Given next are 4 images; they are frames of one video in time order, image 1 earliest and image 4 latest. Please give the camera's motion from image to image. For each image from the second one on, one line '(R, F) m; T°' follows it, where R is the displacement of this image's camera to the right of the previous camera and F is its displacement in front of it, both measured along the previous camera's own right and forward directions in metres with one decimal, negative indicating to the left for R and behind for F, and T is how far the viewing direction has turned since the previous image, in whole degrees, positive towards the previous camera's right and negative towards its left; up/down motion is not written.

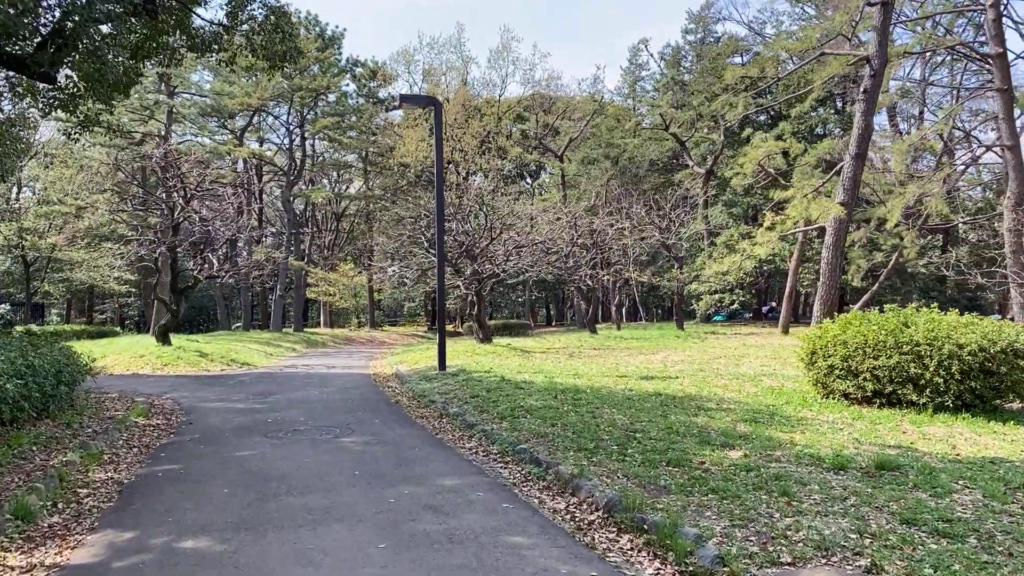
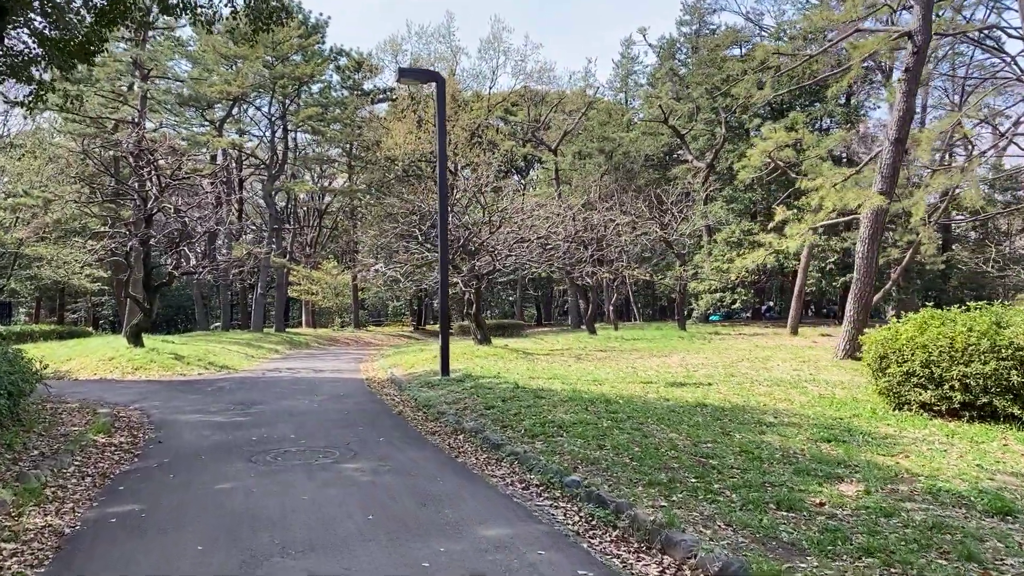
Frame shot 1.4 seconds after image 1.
(-0.3, +1.0) m; +1°
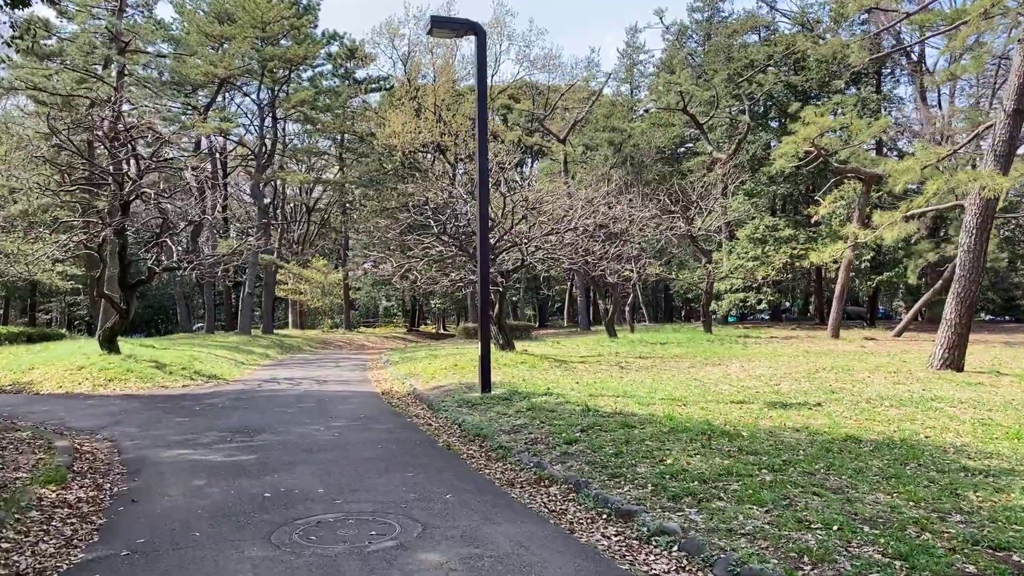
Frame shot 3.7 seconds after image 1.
(-0.7, +1.6) m; +1°
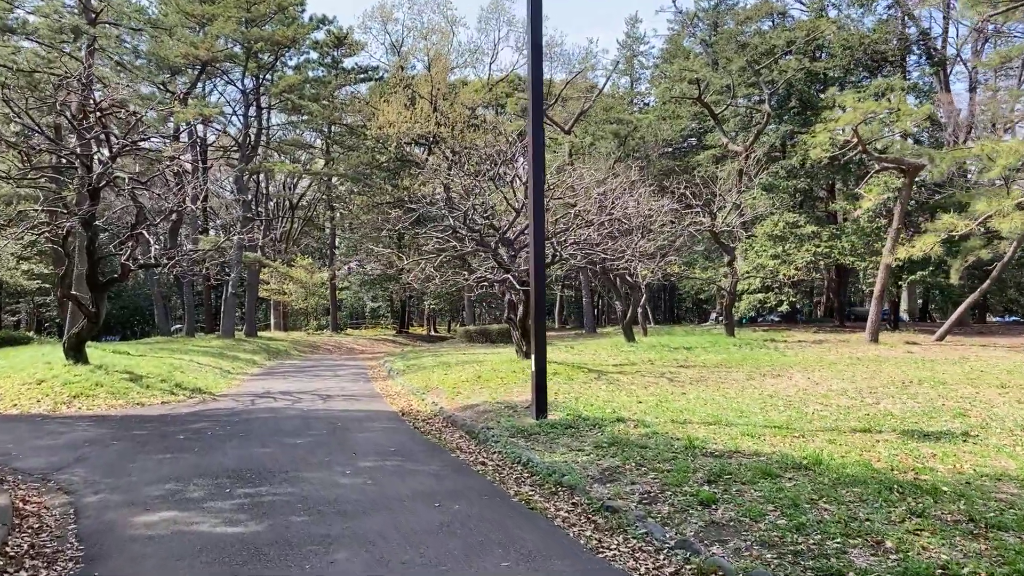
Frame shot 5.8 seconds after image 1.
(-0.6, +1.5) m; +1°
